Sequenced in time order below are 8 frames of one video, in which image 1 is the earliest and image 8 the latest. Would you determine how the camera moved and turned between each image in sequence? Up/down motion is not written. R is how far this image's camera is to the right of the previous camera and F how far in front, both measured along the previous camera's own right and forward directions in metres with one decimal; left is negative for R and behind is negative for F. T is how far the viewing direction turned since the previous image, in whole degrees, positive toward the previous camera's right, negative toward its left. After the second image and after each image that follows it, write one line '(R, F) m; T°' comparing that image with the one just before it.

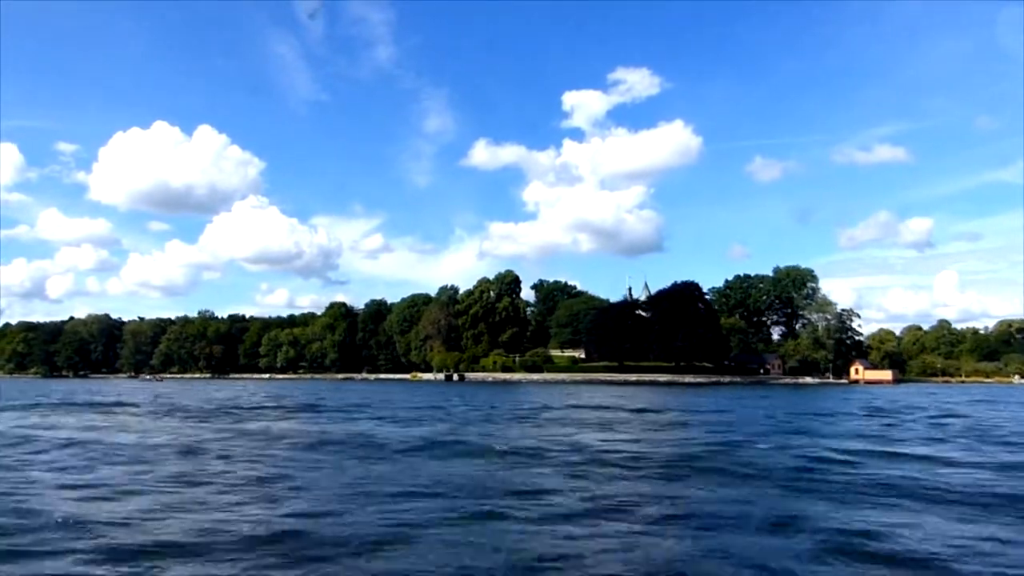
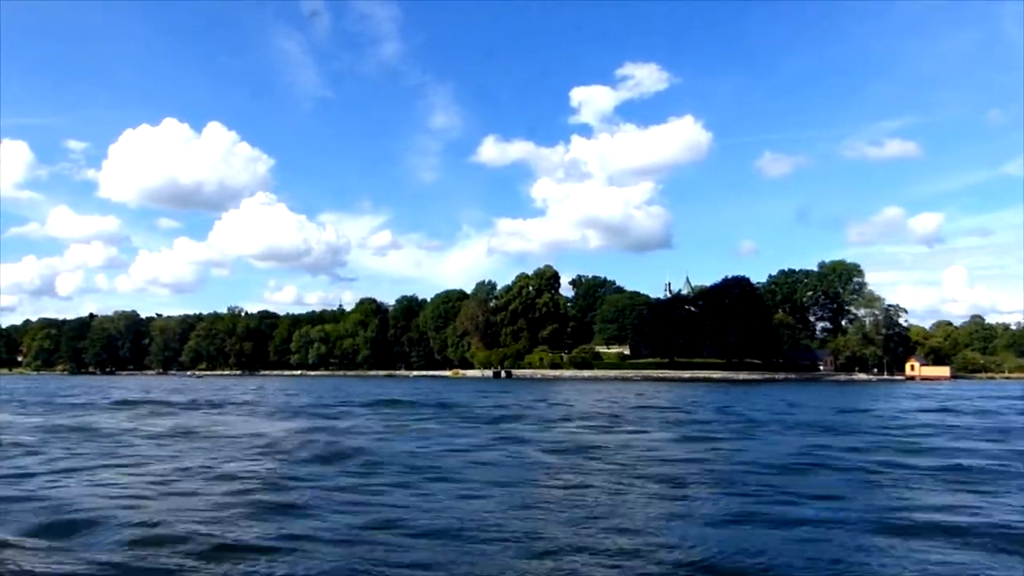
(-3.7, +1.2) m; 0°
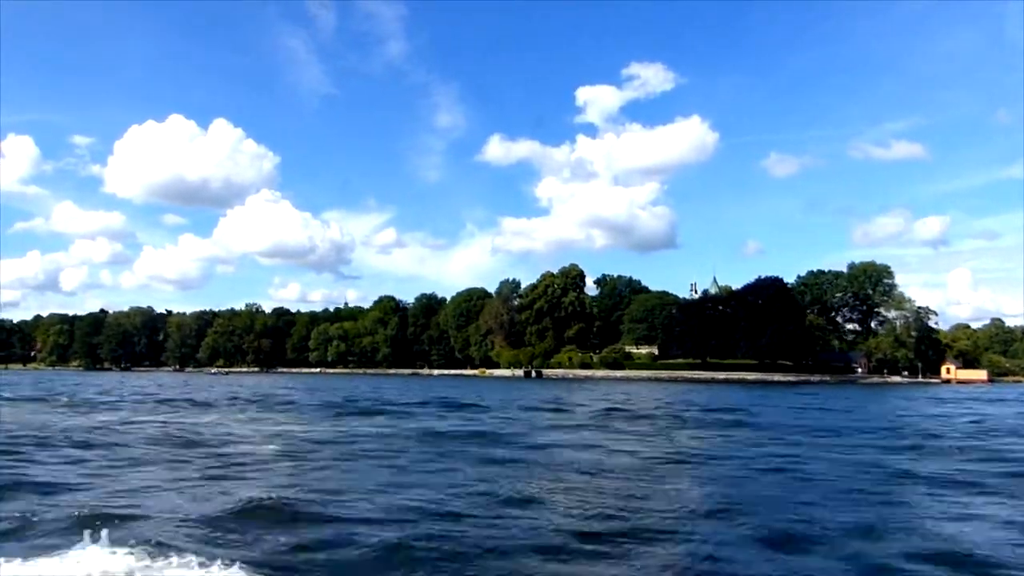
(-2.5, +0.8) m; 0°
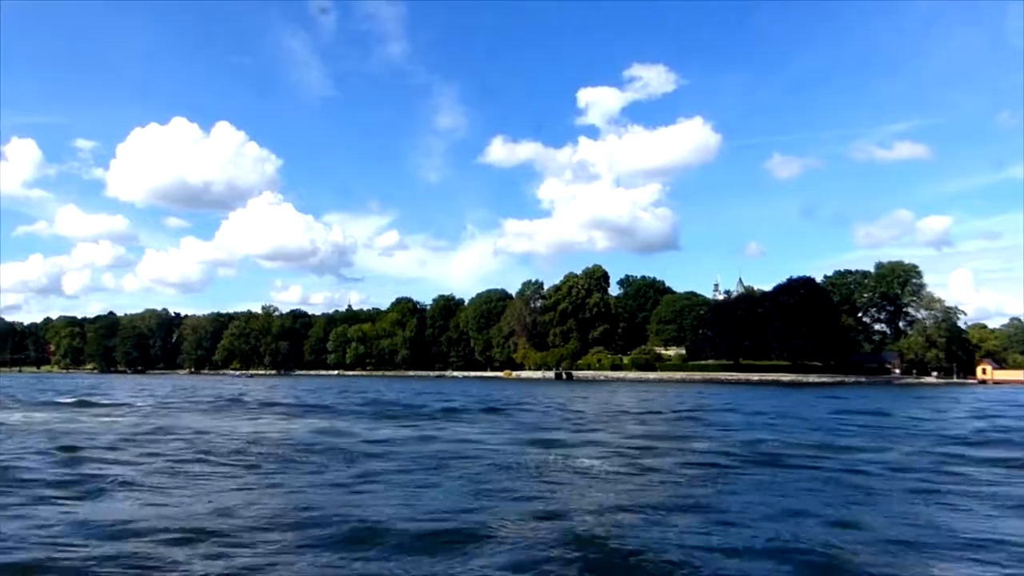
(-2.5, +0.8) m; 0°
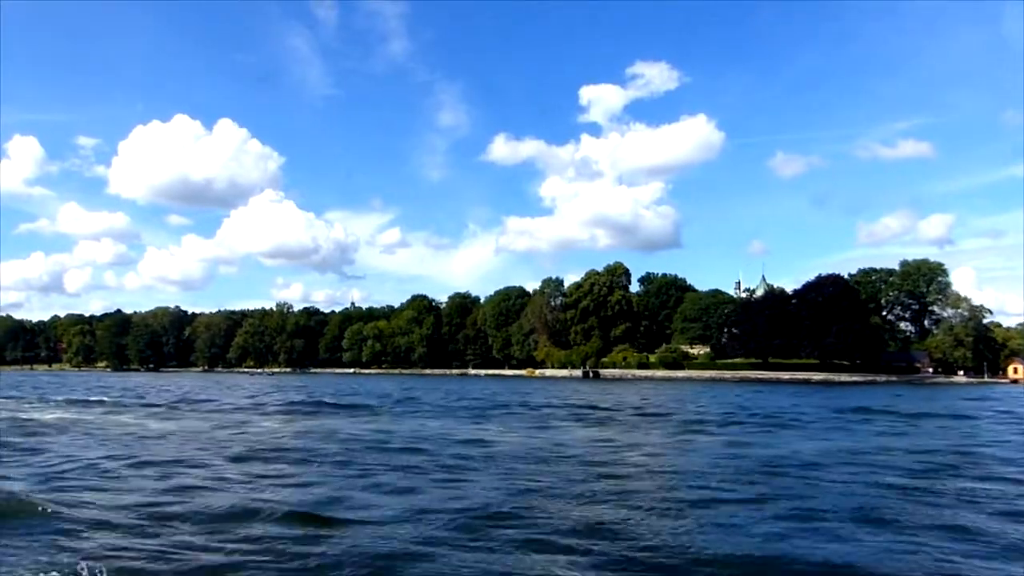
(-2.2, +0.7) m; 0°
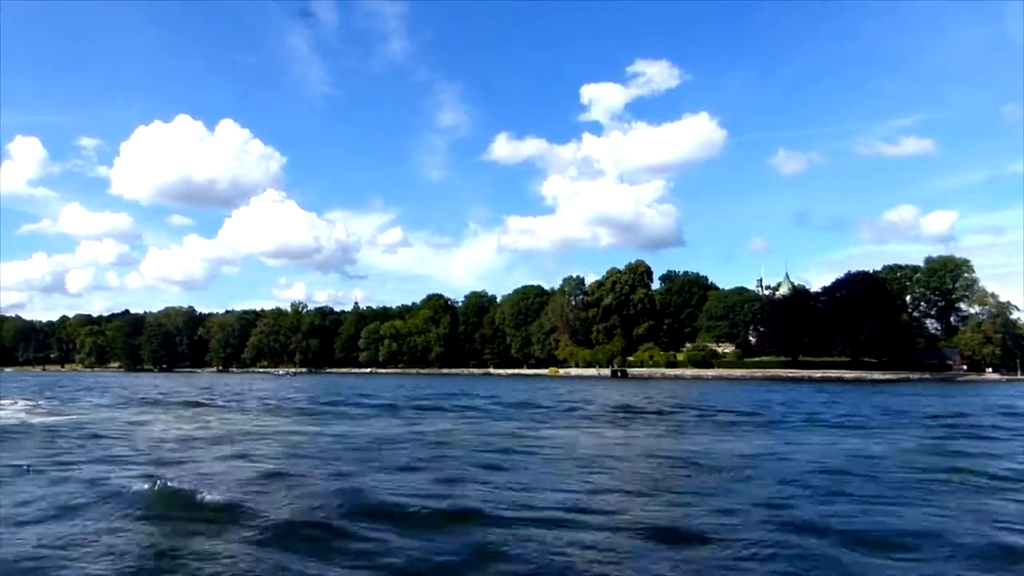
(-2.2, +0.7) m; 0°
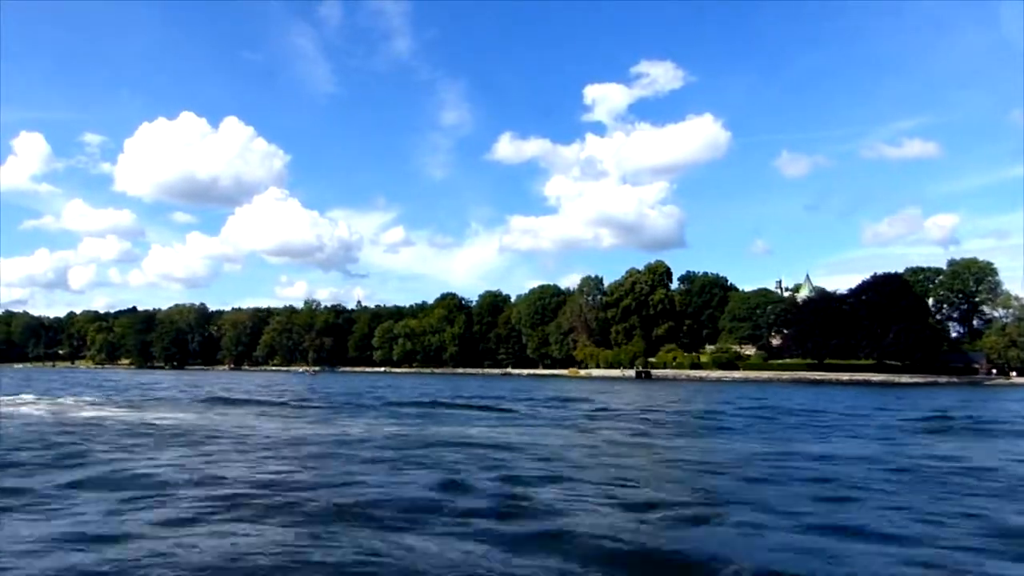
(-1.9, +0.6) m; 0°
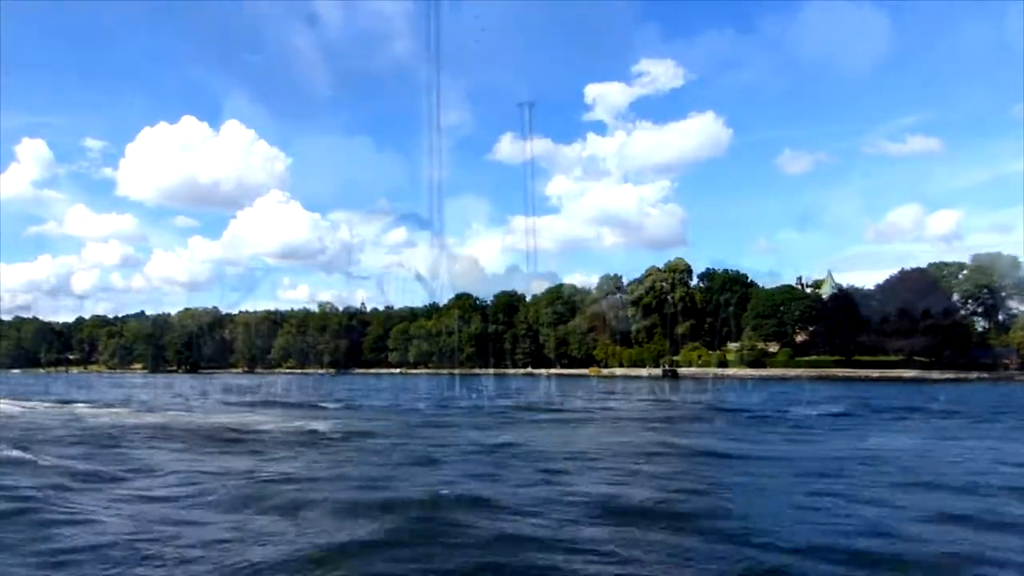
(-1.8, +0.7) m; 0°
